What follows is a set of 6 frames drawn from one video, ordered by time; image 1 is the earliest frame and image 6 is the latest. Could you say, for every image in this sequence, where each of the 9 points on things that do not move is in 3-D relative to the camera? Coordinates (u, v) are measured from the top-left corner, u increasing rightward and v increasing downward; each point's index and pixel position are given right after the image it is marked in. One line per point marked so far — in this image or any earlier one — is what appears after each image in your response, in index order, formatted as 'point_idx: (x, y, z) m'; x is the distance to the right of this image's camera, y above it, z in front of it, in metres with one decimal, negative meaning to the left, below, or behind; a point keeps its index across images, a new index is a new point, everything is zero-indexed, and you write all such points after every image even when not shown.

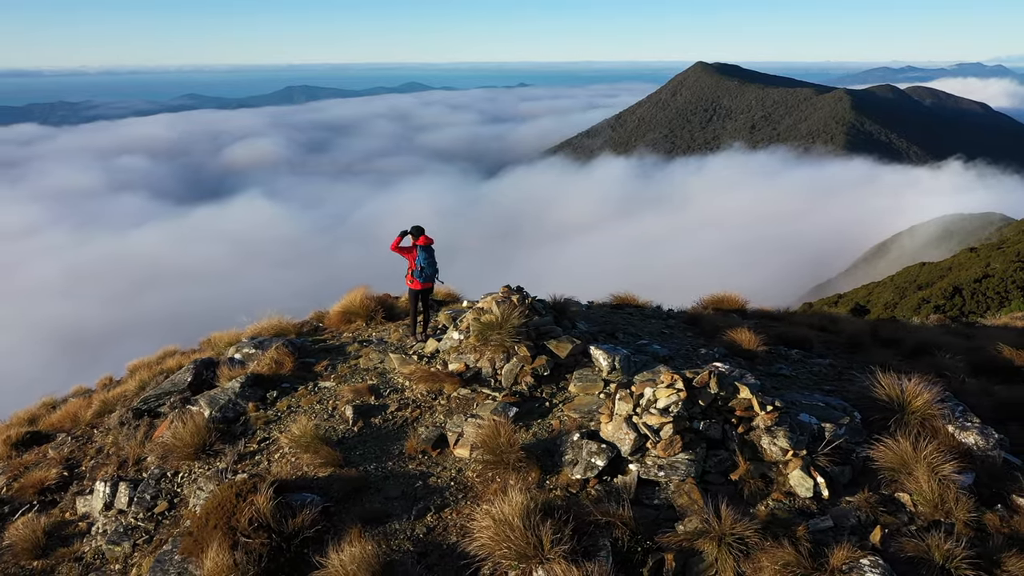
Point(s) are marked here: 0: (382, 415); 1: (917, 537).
0: (-1.4, -1.3, +8.9) m
1: (+3.2, -2.0, +6.9) m
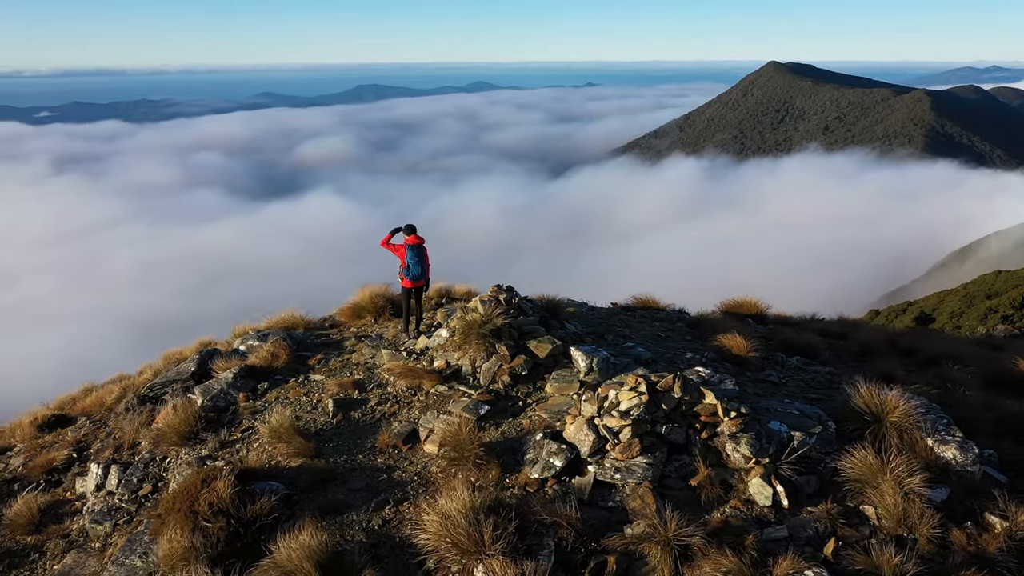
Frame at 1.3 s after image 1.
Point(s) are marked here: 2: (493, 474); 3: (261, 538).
0: (-1.6, -1.3, +9.1) m
1: (+2.8, -2.1, +6.8) m
2: (-0.2, -1.7, +7.6) m
3: (-2.1, -2.1, +7.0) m
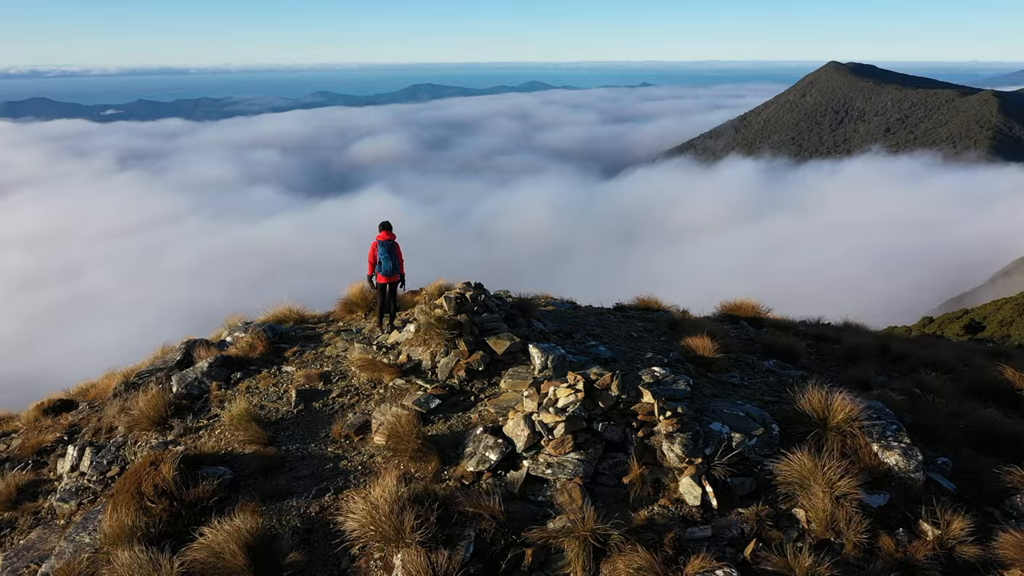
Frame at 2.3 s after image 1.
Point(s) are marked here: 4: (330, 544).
0: (-2.1, -1.2, +9.4) m
1: (+2.2, -2.1, +6.8) m
2: (-0.7, -1.6, +7.8) m
3: (-2.8, -2.0, +7.3) m
4: (-1.5, -2.2, +7.0) m
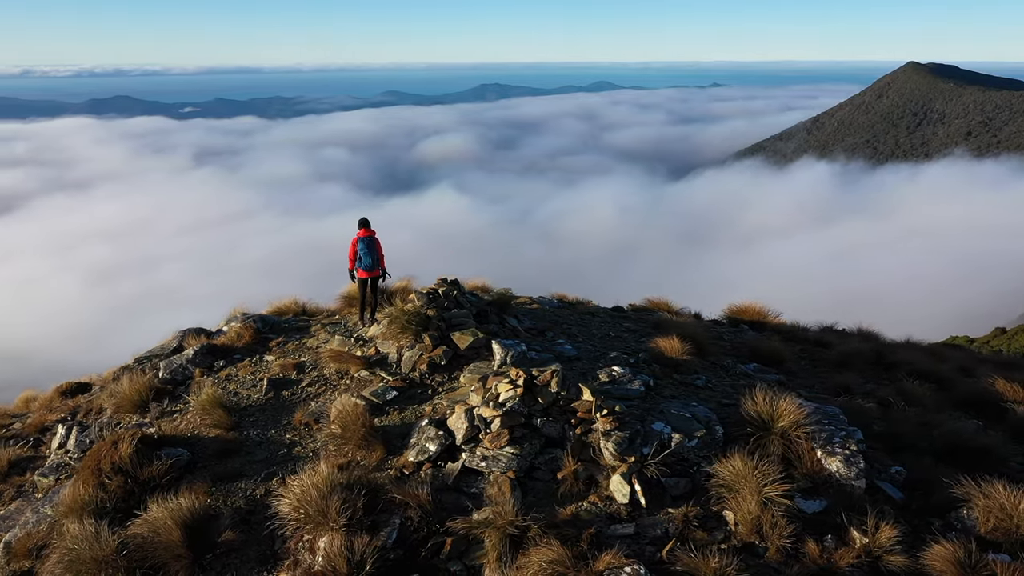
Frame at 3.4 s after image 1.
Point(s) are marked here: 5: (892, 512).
0: (-2.5, -1.2, +9.7) m
1: (+1.5, -2.1, +6.8) m
2: (-1.3, -1.6, +8.0) m
3: (-3.4, -1.9, +7.7) m
4: (-2.2, -2.1, +7.3) m
5: (+3.4, -2.0, +7.4) m
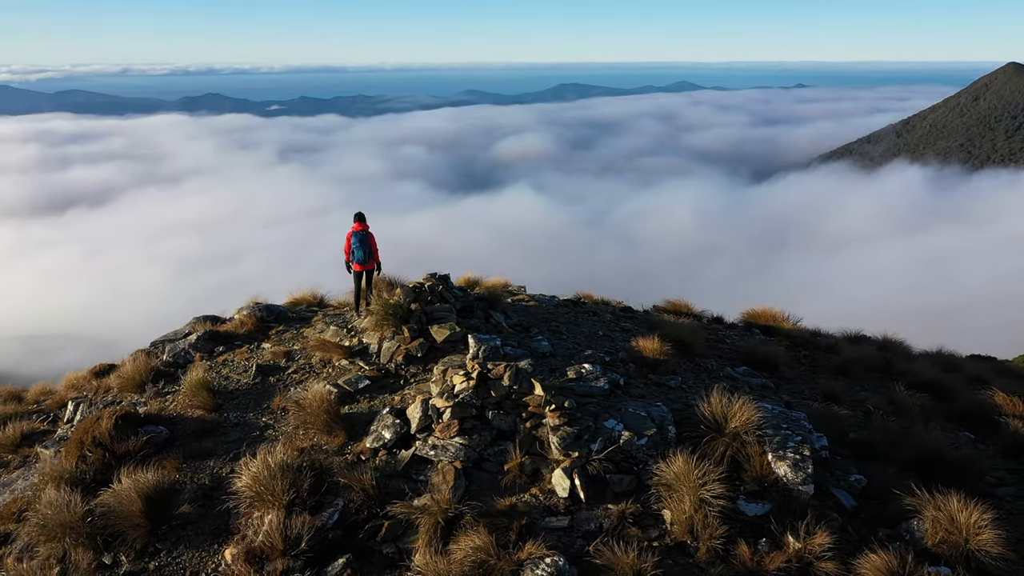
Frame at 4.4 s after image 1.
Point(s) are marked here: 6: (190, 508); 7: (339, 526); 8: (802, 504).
0: (-2.8, -1.0, +10.1) m
1: (+0.9, -2.1, +6.9) m
2: (-1.7, -1.5, +8.3) m
3: (-3.8, -1.8, +8.2) m
4: (-2.7, -2.0, +7.7) m
5: (+2.8, -2.0, +7.3) m
6: (-2.9, -2.0, +7.7) m
7: (-1.5, -2.0, +7.2) m
8: (+2.6, -1.9, +7.4) m
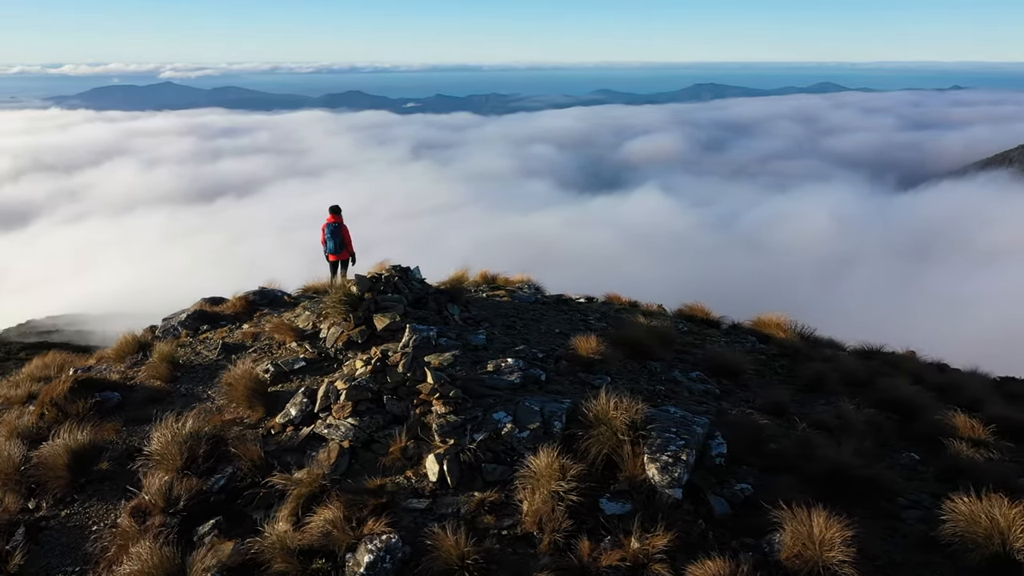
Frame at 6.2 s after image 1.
0: (-3.5, -0.8, +10.9) m
1: (-0.4, -2.1, +7.1) m
2: (-2.8, -1.3, +9.0) m
3: (-4.9, -1.5, +9.2) m
4: (-3.8, -1.8, +8.5) m
5: (+1.6, -2.1, +7.3) m
6: (-4.0, -1.8, +8.5) m
7: (-2.7, -1.9, +7.8) m
8: (+1.3, -1.9, +7.4) m
